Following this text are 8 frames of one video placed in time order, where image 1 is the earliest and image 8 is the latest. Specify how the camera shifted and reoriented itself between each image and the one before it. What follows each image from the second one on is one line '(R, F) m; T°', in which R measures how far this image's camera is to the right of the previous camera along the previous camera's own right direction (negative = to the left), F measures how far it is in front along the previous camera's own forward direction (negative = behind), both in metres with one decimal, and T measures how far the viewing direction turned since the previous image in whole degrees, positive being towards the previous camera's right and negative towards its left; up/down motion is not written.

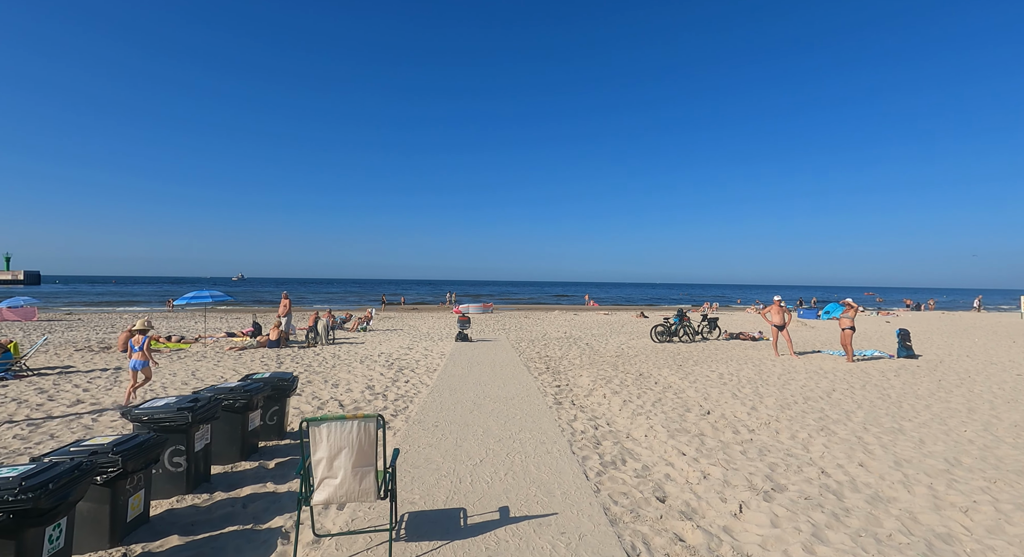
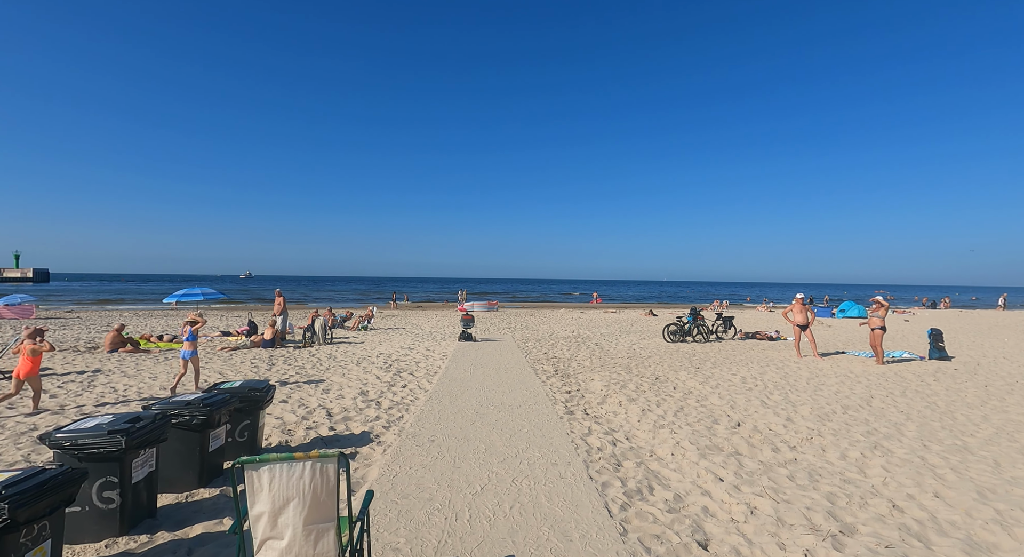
(0.0, +0.7) m; -1°
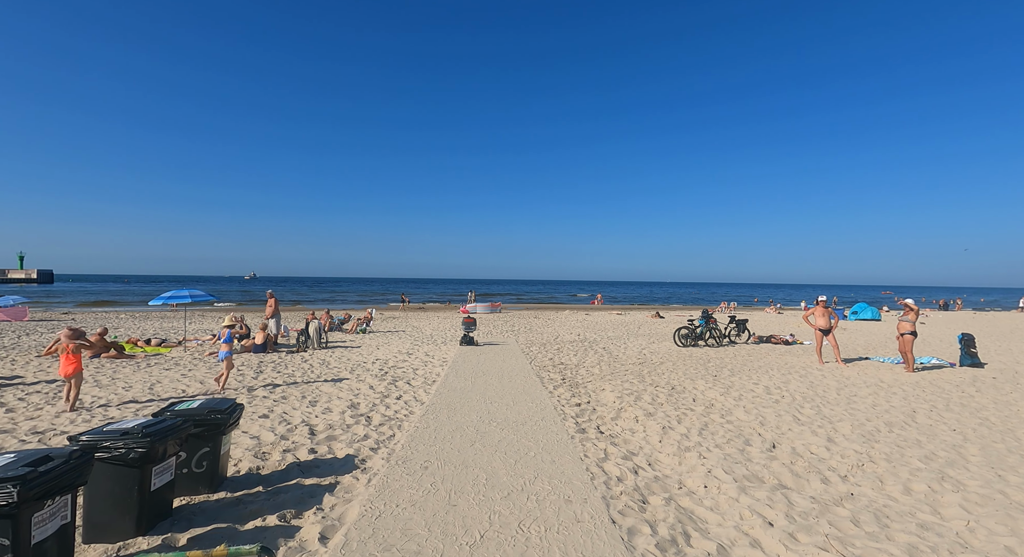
(0.0, +0.7) m; 0°
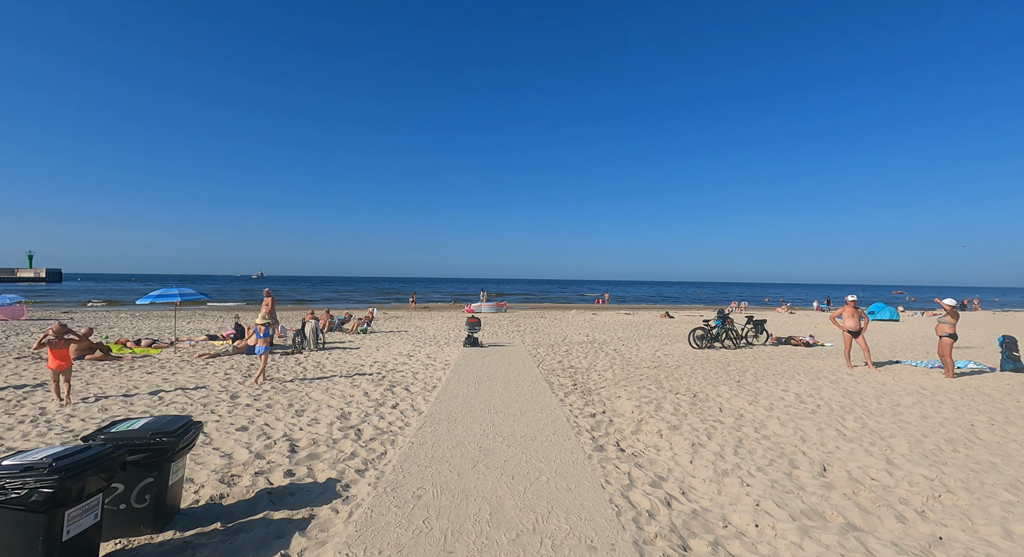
(0.0, +0.7) m; -1°
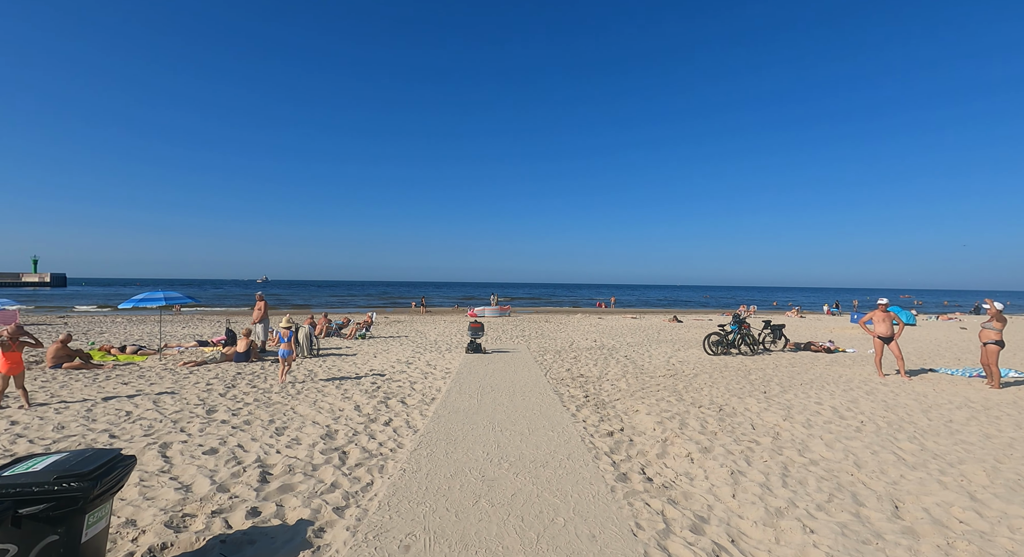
(0.0, +0.7) m; 0°
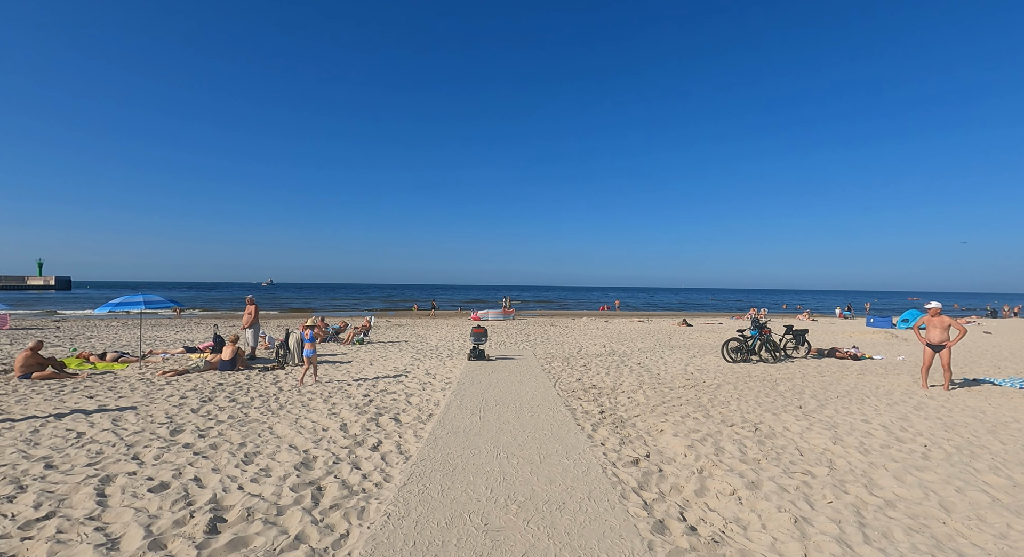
(0.0, +0.8) m; 0°
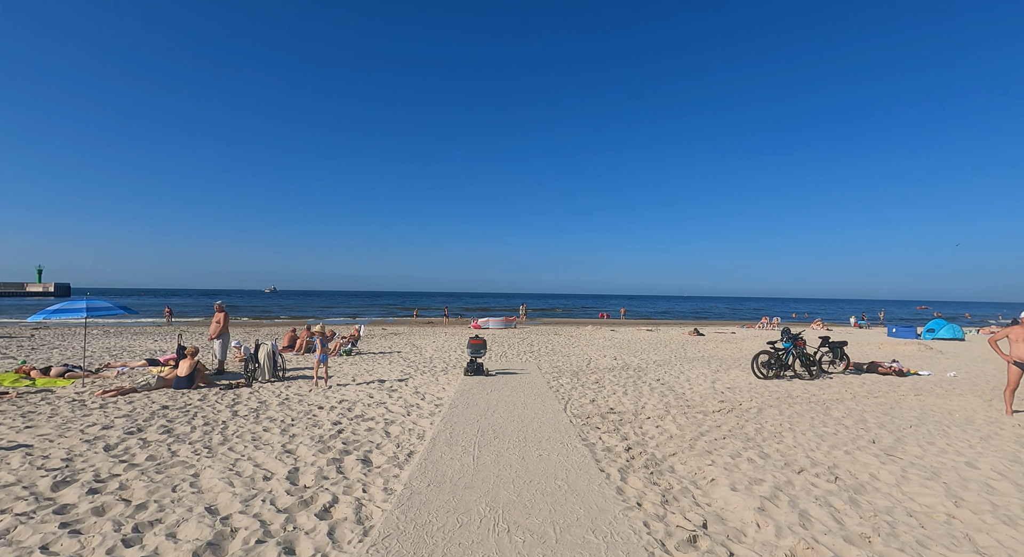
(0.0, +1.5) m; 0°
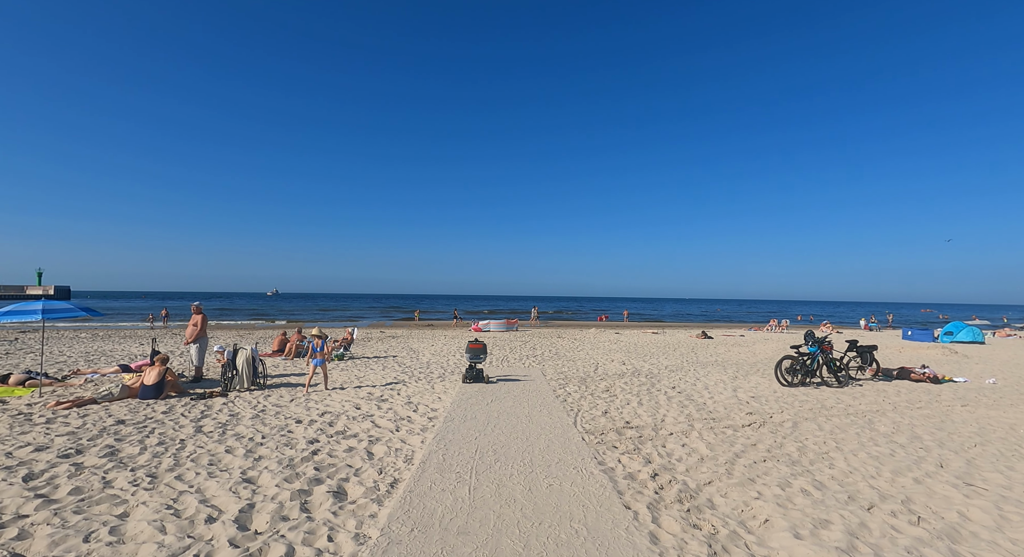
(0.0, +0.9) m; 0°
